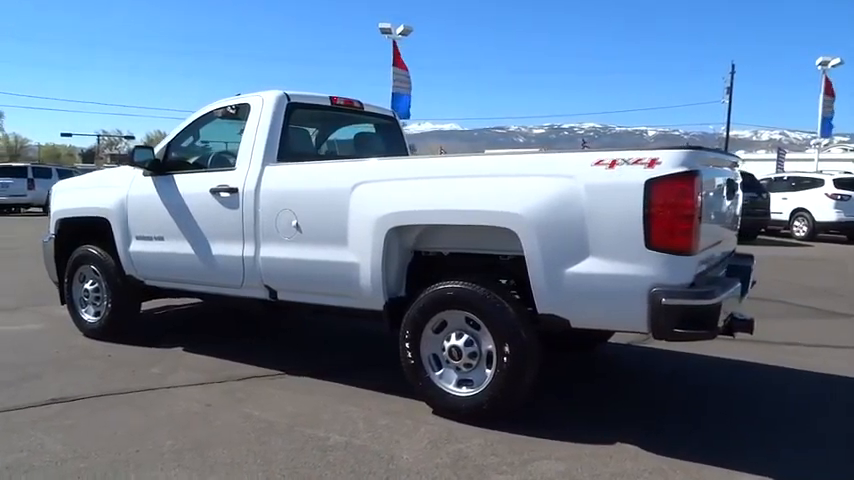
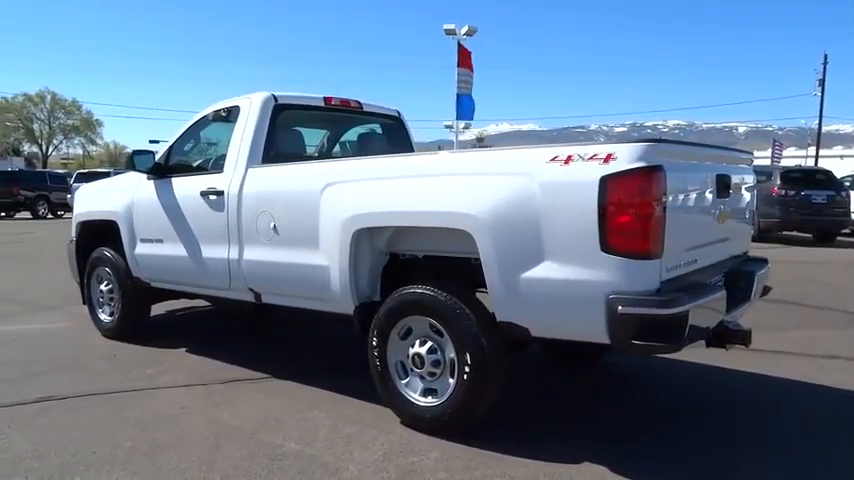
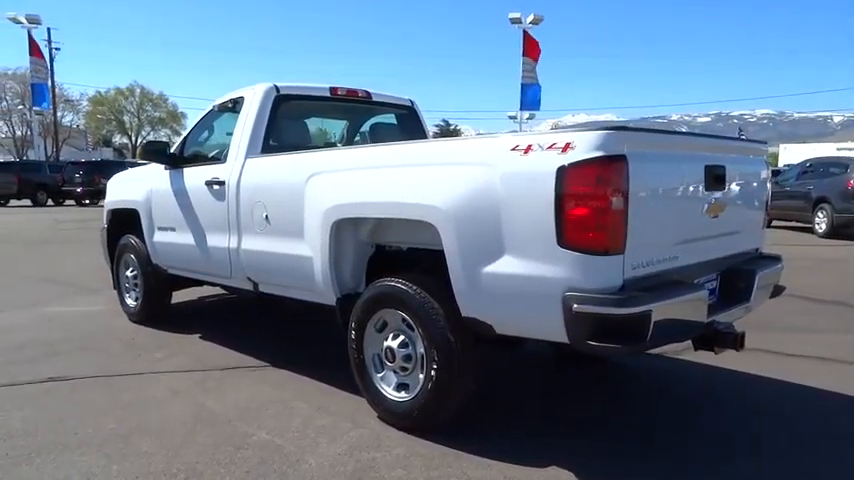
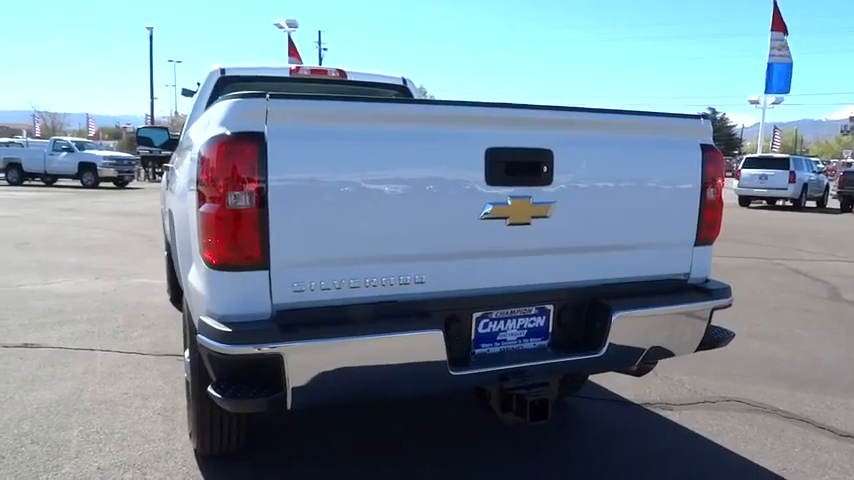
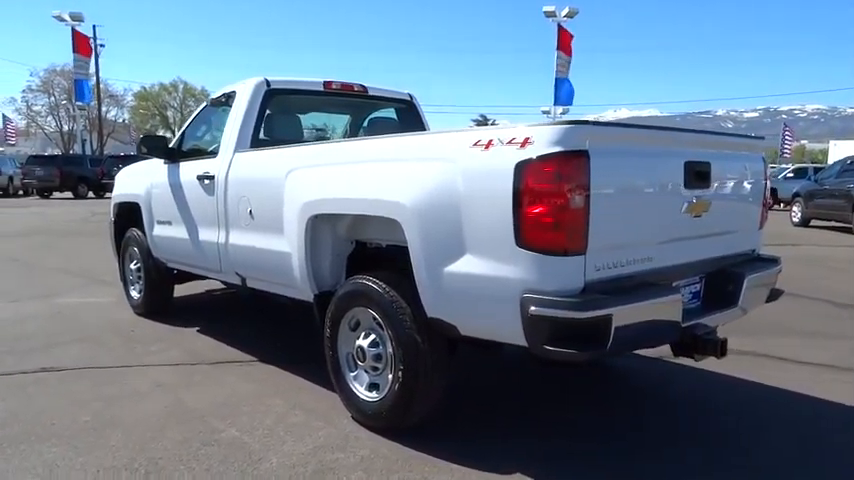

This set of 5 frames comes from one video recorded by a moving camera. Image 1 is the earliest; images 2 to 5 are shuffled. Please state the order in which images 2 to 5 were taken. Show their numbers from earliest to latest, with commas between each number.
2, 3, 5, 4
